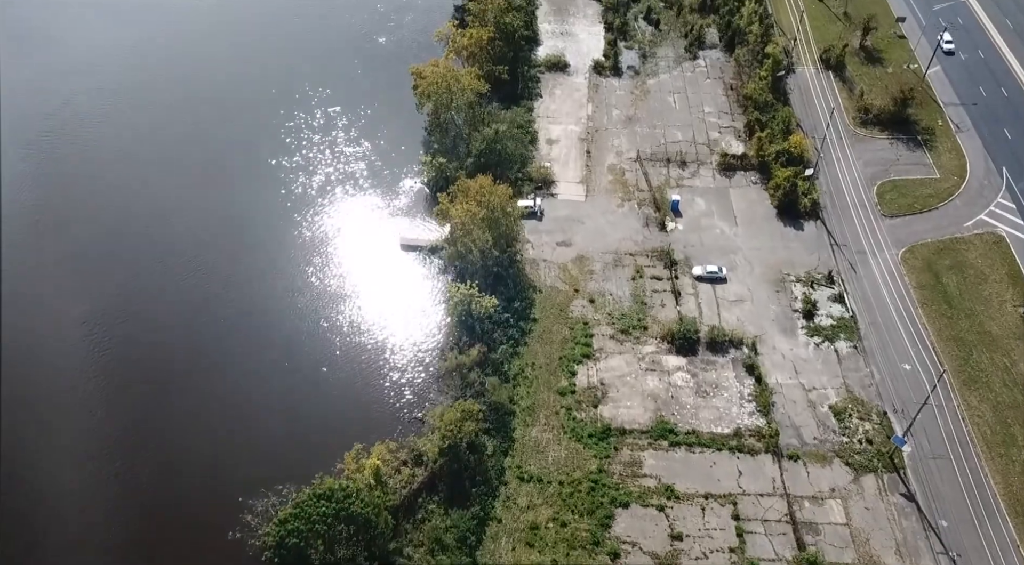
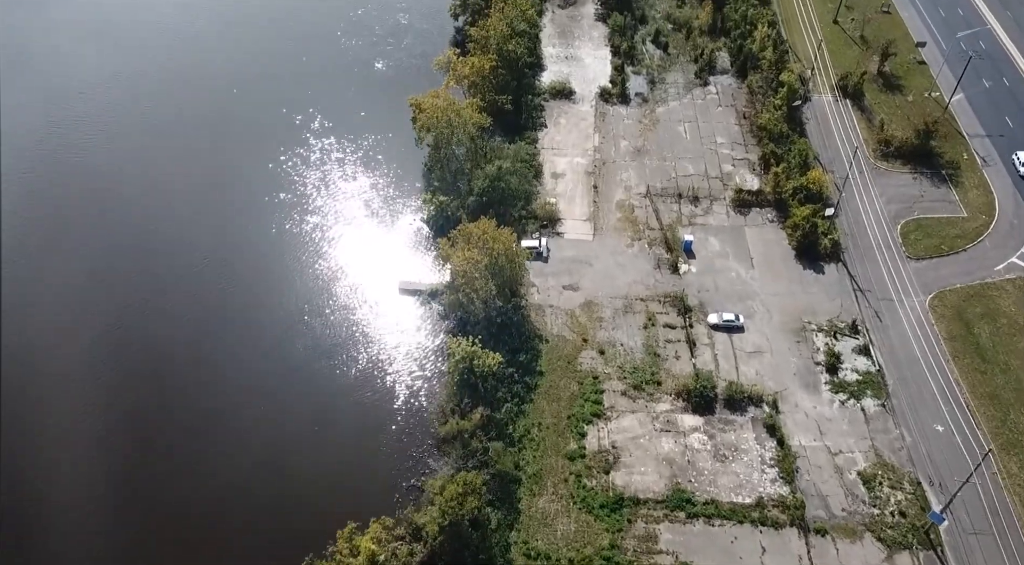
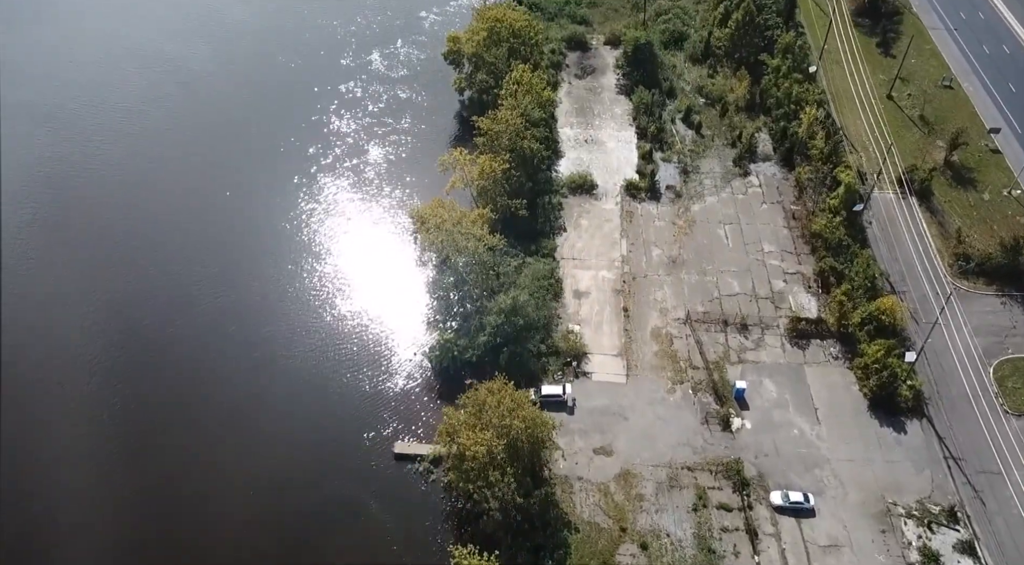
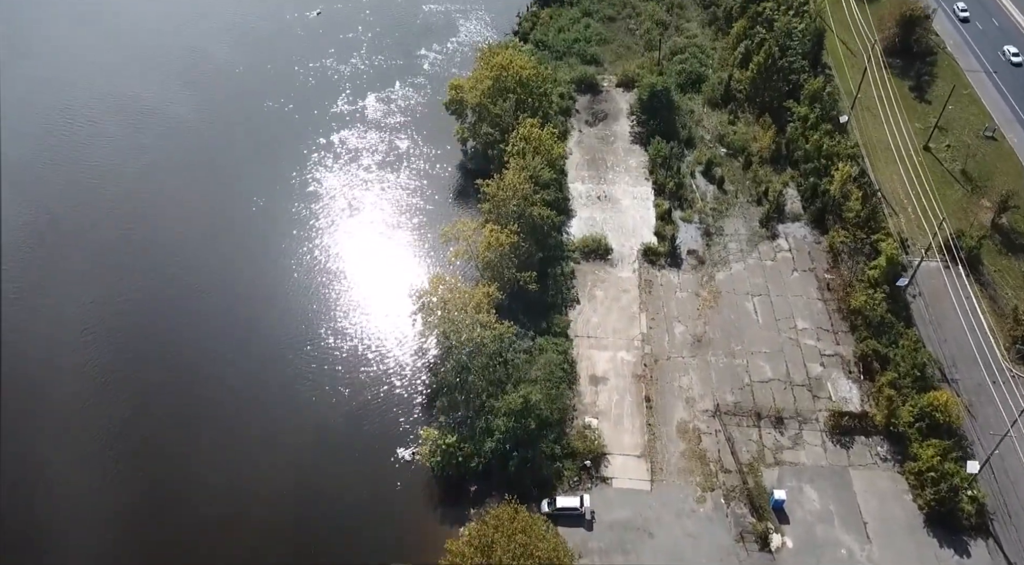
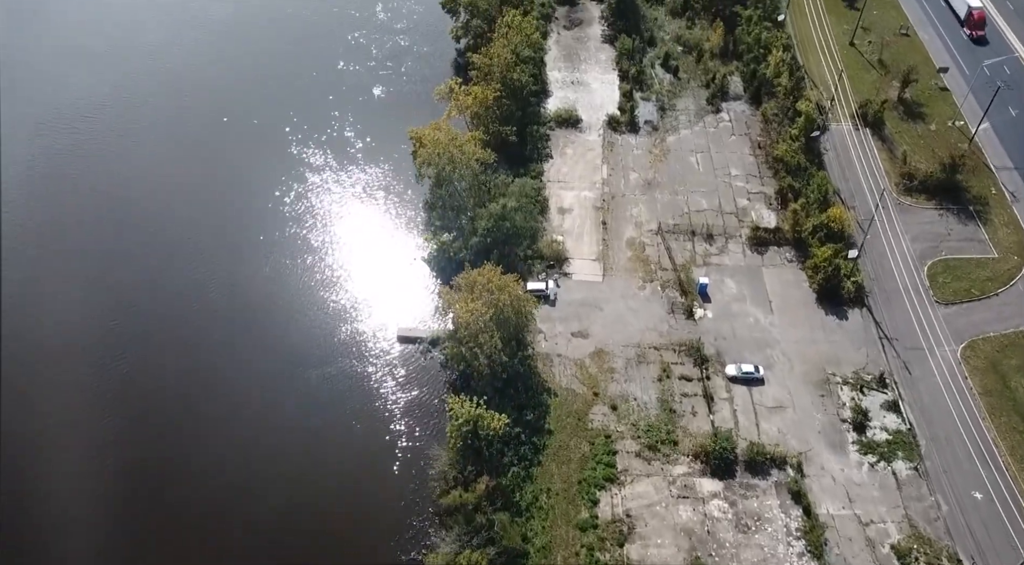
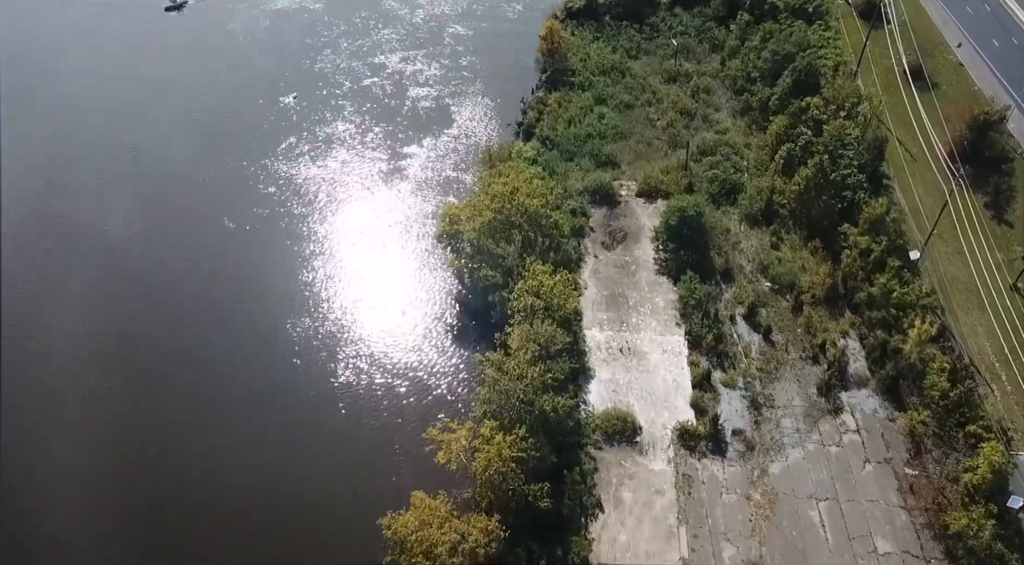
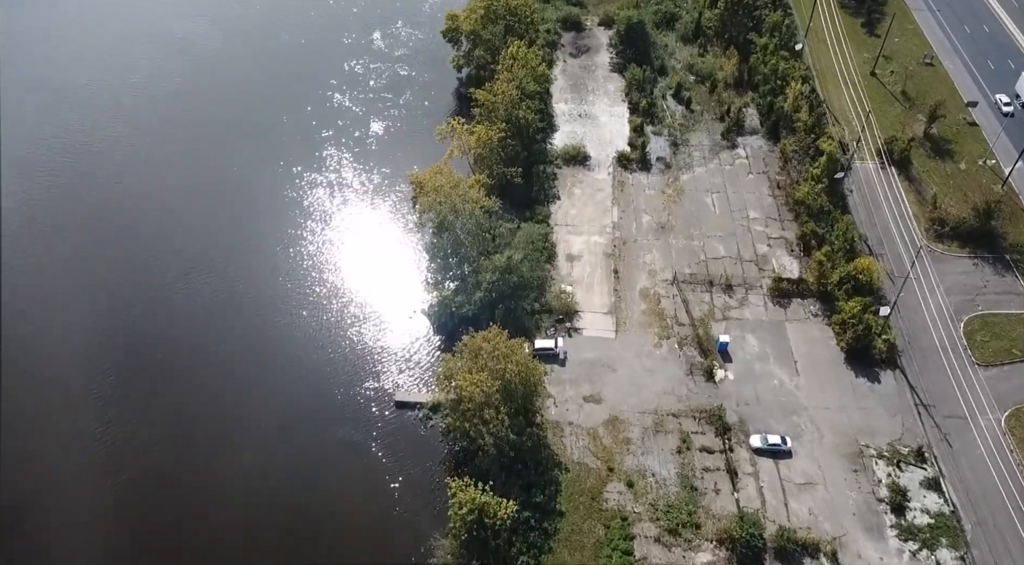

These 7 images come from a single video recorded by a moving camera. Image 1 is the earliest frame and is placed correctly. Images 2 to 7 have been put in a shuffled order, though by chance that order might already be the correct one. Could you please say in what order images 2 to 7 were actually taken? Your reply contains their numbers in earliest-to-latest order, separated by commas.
2, 5, 7, 3, 4, 6
